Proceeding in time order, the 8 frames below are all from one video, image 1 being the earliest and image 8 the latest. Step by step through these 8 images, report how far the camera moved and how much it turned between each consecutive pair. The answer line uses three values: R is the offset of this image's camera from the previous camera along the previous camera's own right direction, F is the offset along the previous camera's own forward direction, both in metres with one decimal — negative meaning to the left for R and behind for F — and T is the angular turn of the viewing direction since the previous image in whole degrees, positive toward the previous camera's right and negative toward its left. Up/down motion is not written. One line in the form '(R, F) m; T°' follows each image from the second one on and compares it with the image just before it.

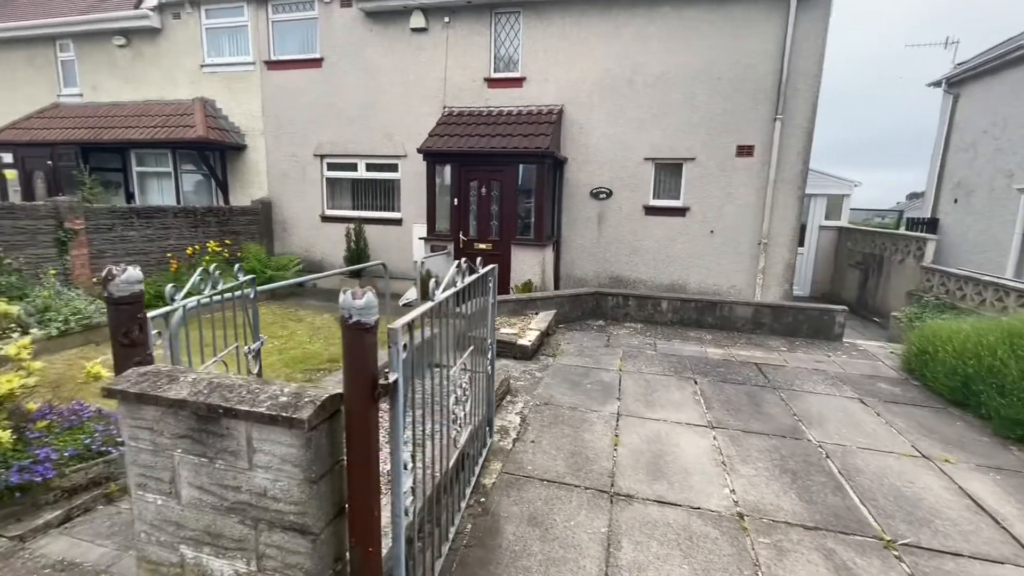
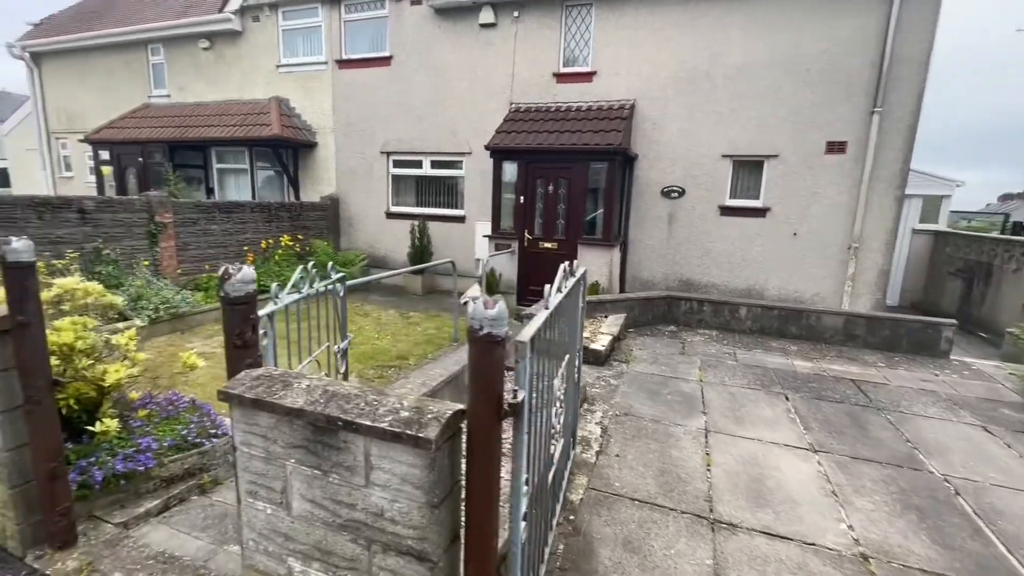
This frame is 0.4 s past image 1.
(-0.3, +0.2) m; -6°
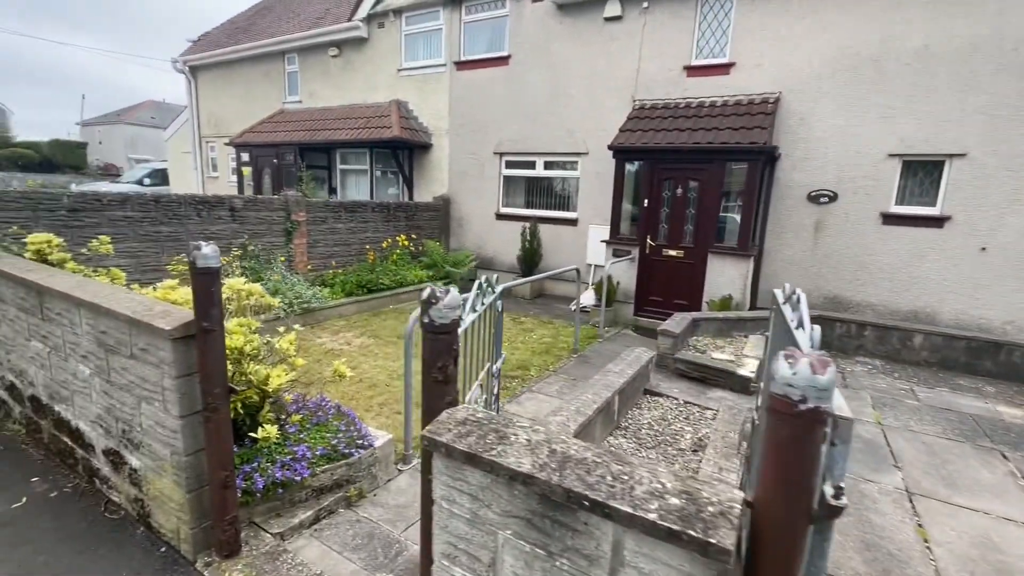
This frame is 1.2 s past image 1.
(-0.5, +0.3) m; -10°
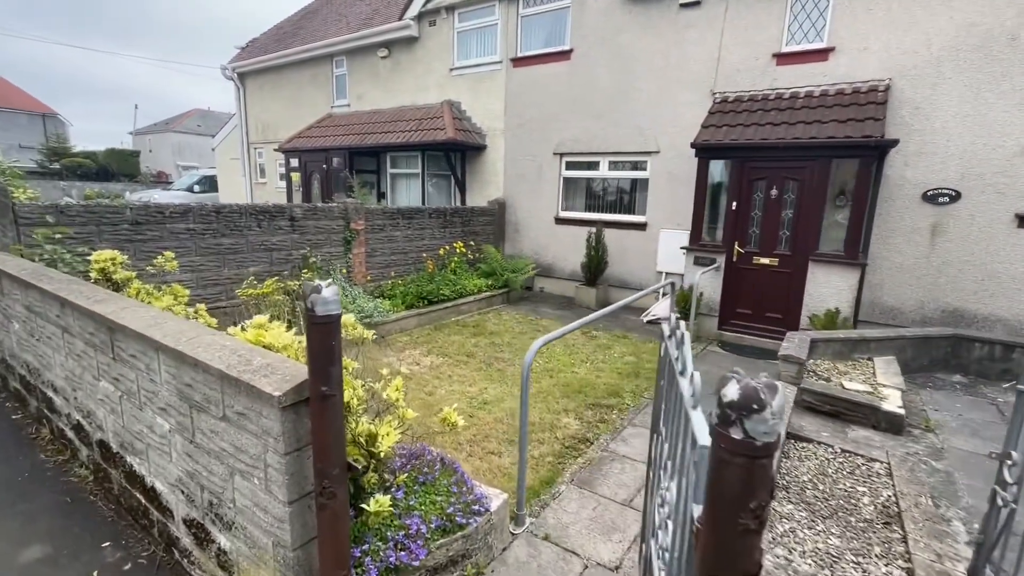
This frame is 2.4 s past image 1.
(-0.6, +0.5) m; -4°
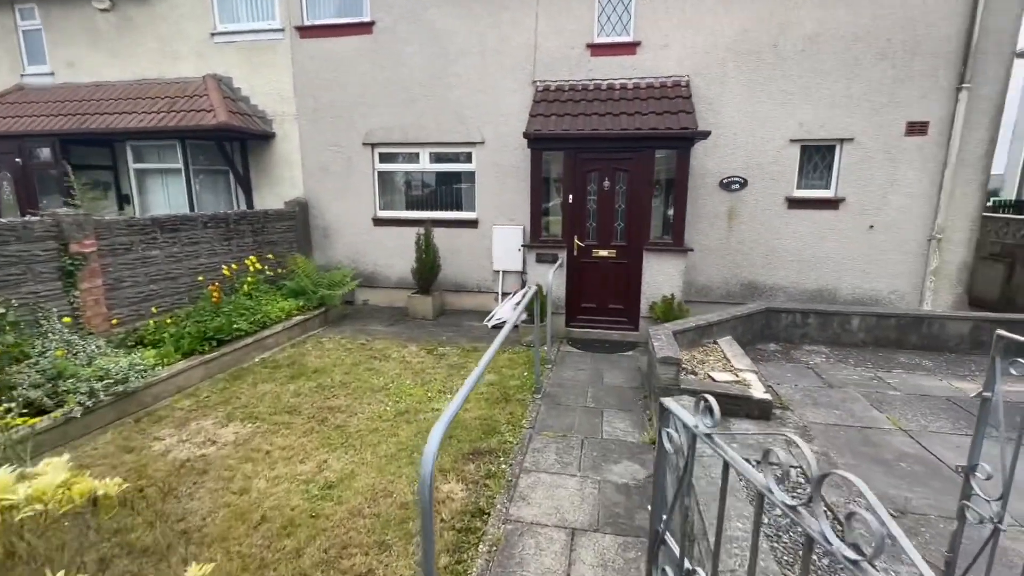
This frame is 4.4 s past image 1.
(-0.2, +1.0) m; +22°
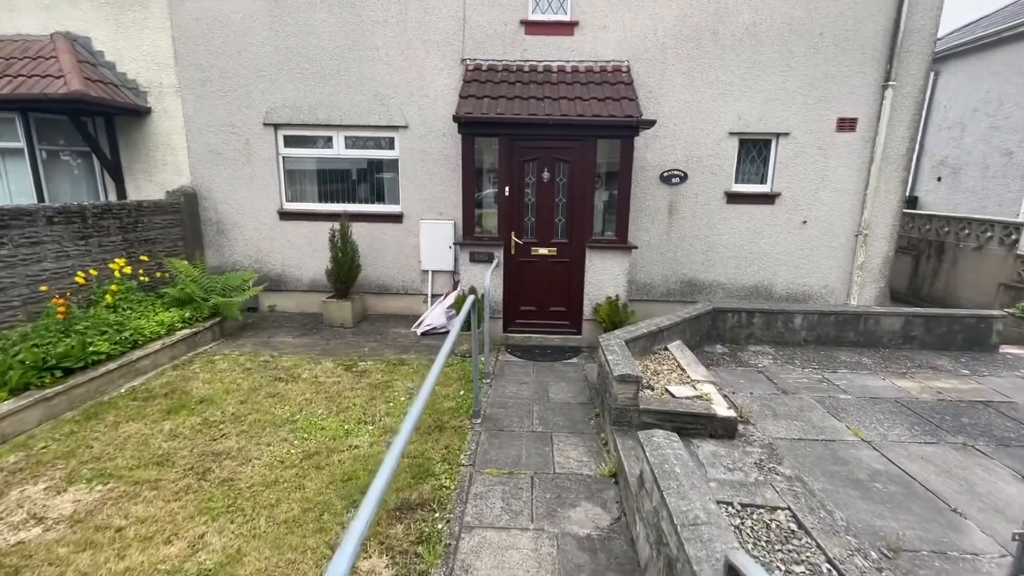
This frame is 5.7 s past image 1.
(0.0, +0.6) m; +8°
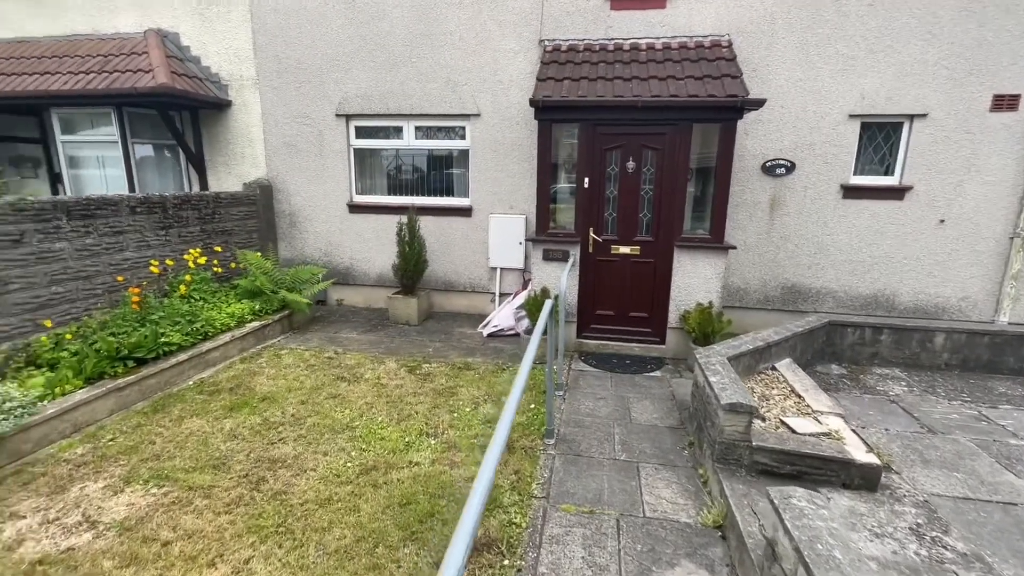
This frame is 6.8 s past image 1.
(-0.1, +0.5) m; -8°
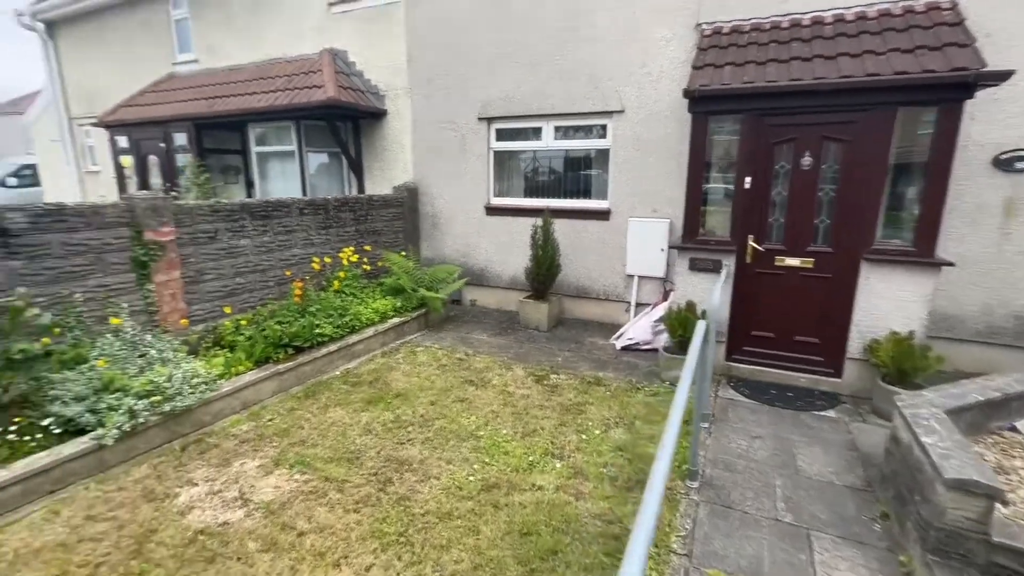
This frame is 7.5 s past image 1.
(-0.1, +0.3) m; -15°
